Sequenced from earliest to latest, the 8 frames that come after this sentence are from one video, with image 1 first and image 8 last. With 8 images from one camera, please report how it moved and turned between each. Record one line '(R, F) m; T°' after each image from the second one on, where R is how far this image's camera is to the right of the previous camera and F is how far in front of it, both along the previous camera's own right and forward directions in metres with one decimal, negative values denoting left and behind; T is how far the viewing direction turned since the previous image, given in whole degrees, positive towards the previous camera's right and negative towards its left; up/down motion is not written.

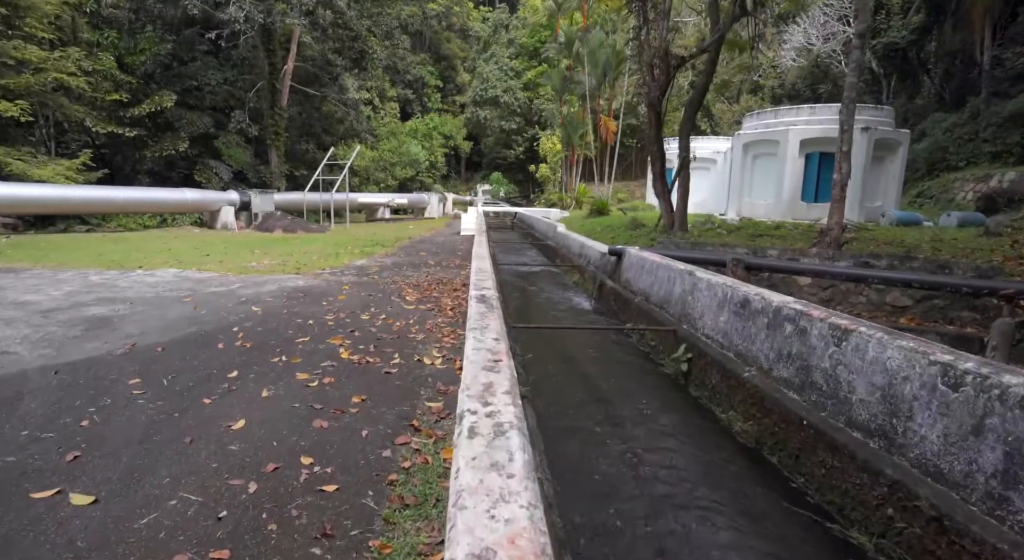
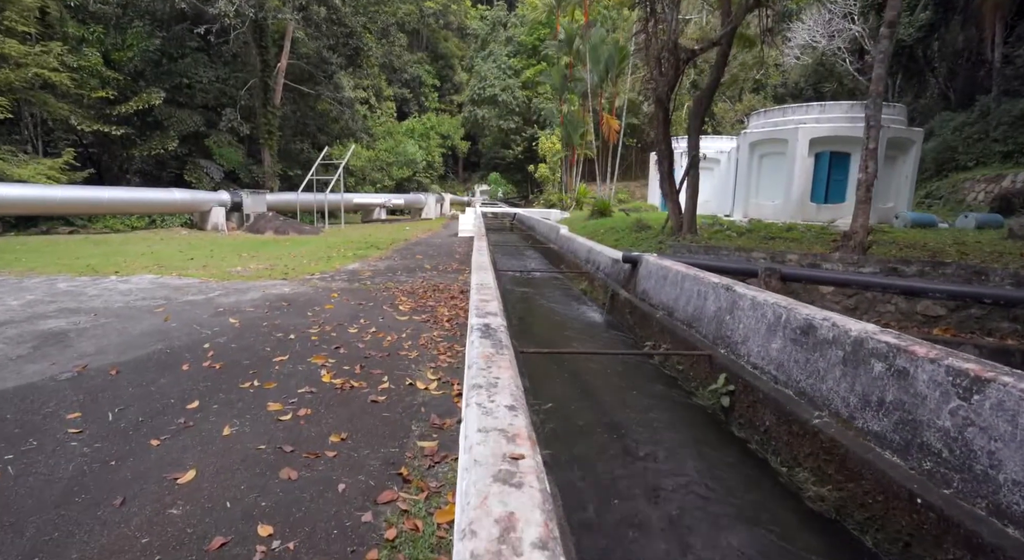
(0.0, +0.5) m; 0°
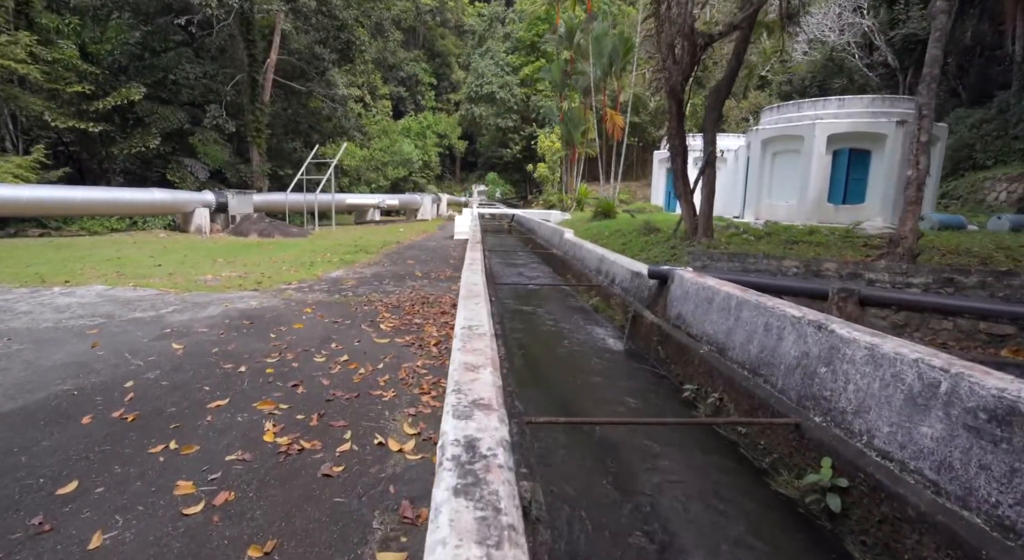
(0.0, +0.9) m; 0°
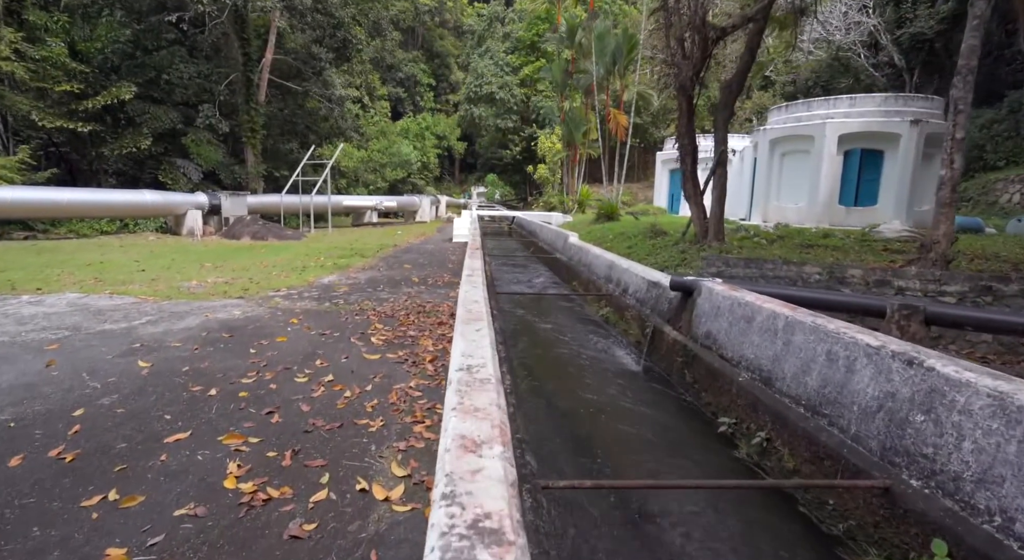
(0.0, +0.4) m; 0°
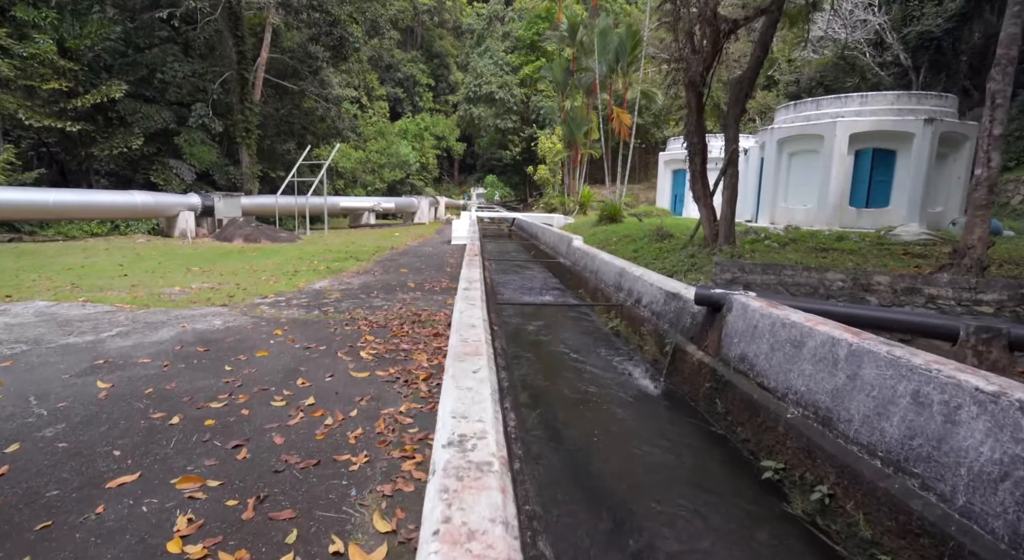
(0.0, +0.4) m; 0°
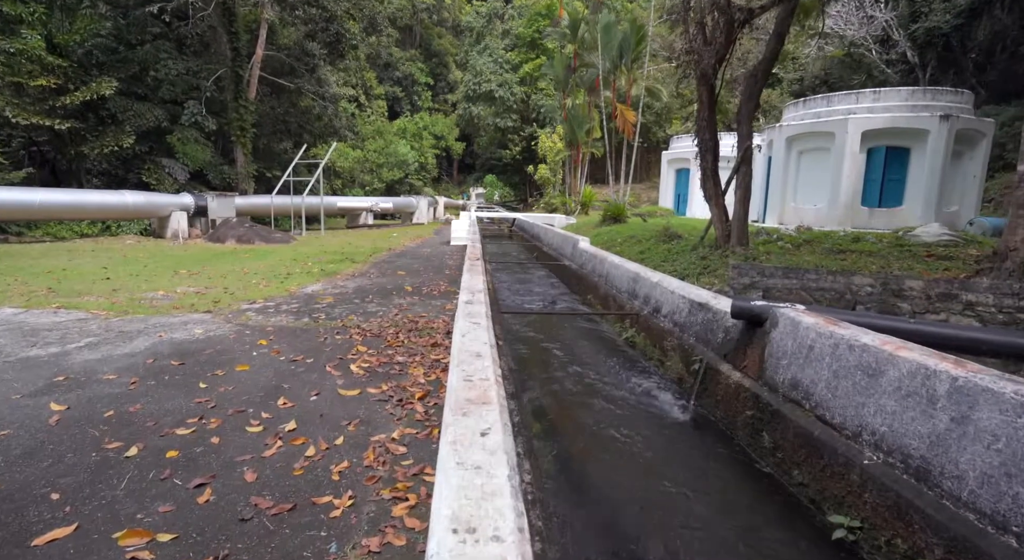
(0.0, +0.4) m; 0°
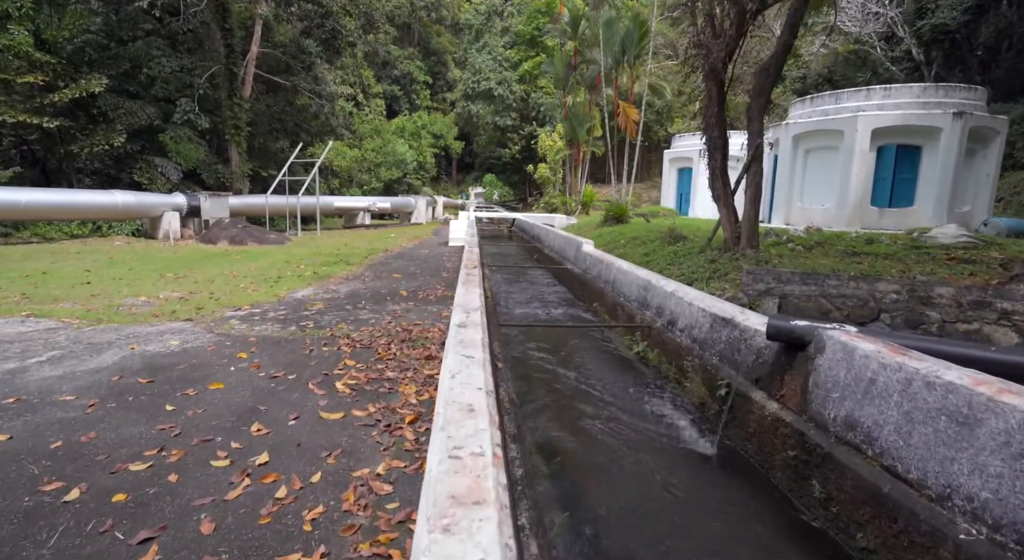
(0.0, +0.4) m; 0°
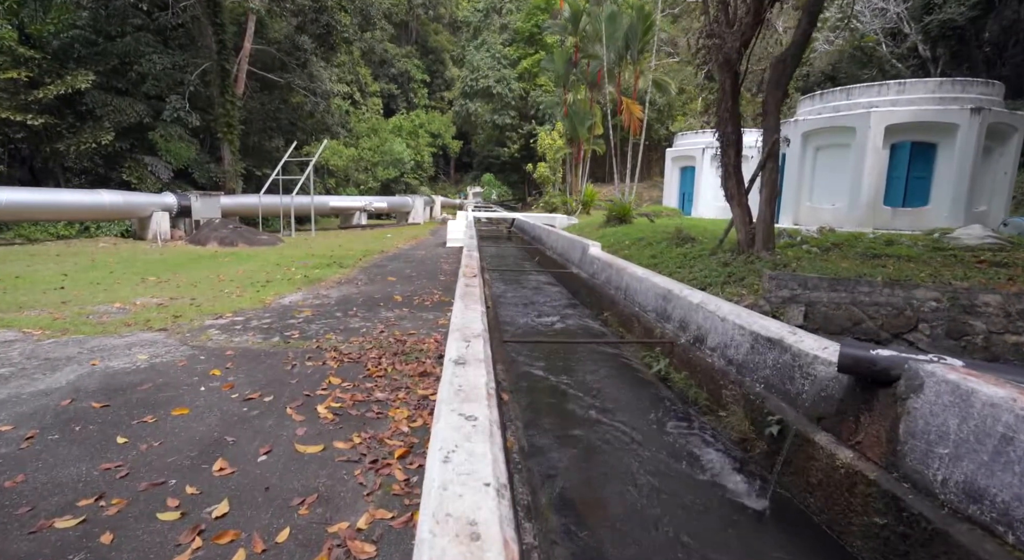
(0.0, +0.4) m; 0°
